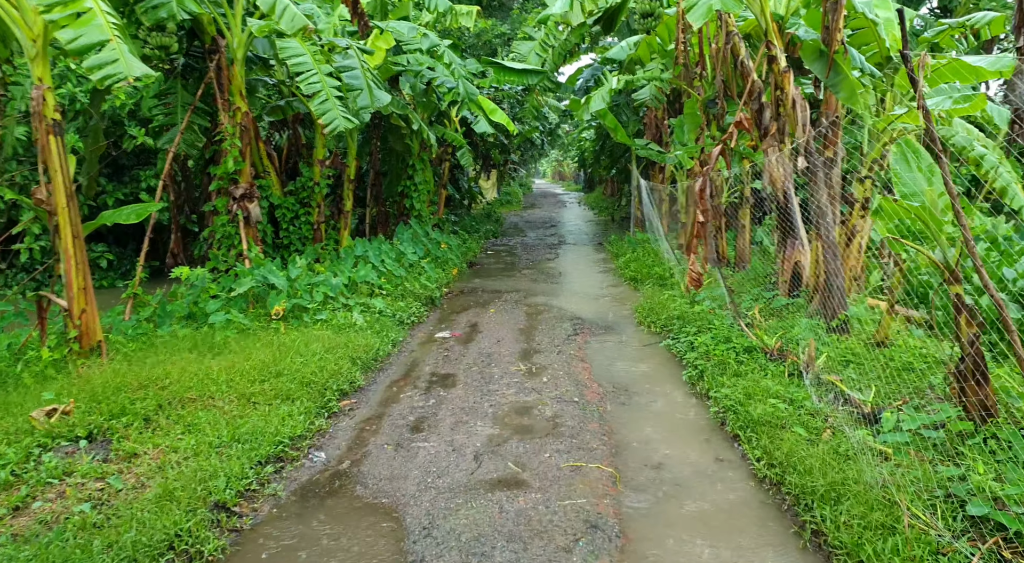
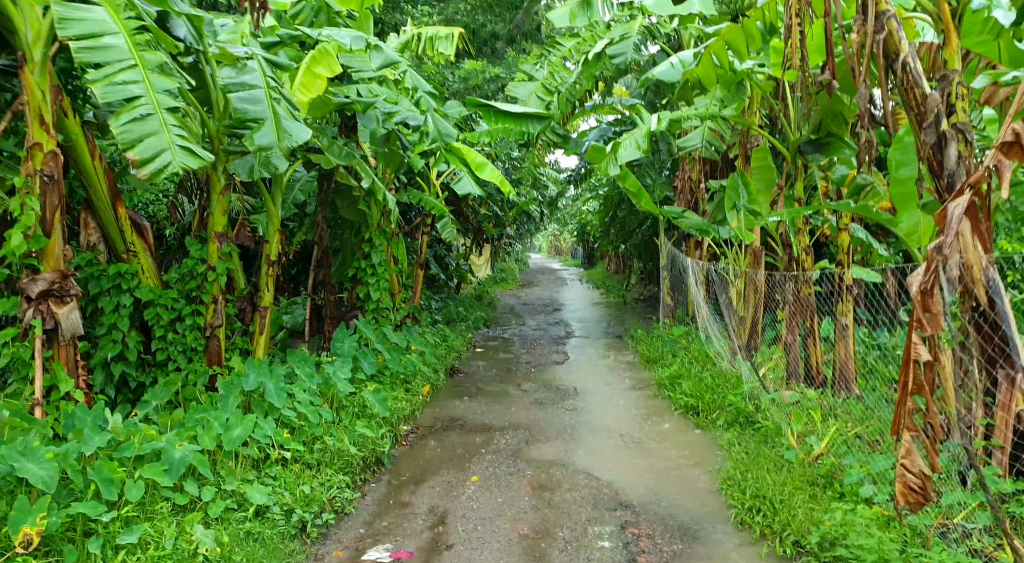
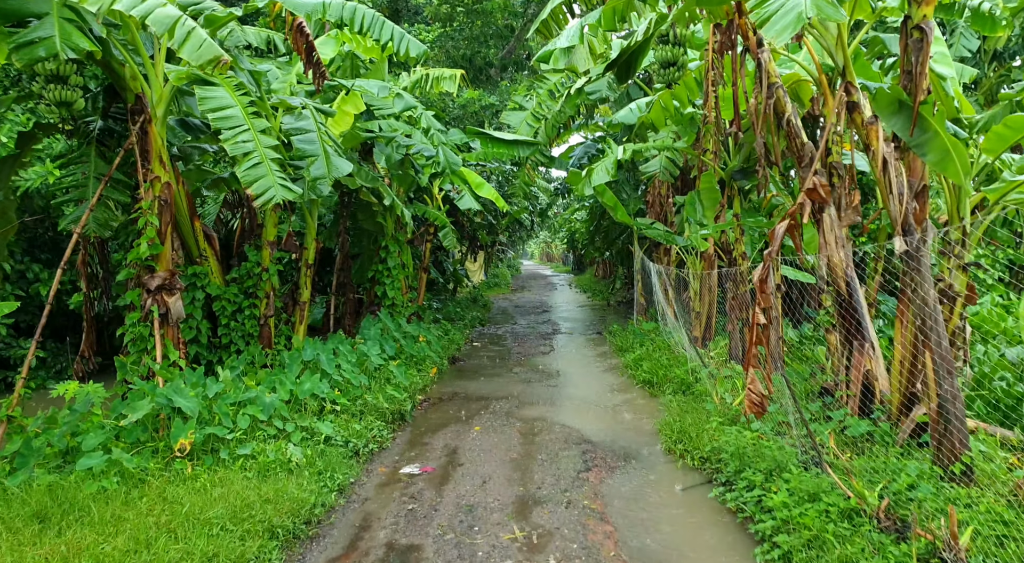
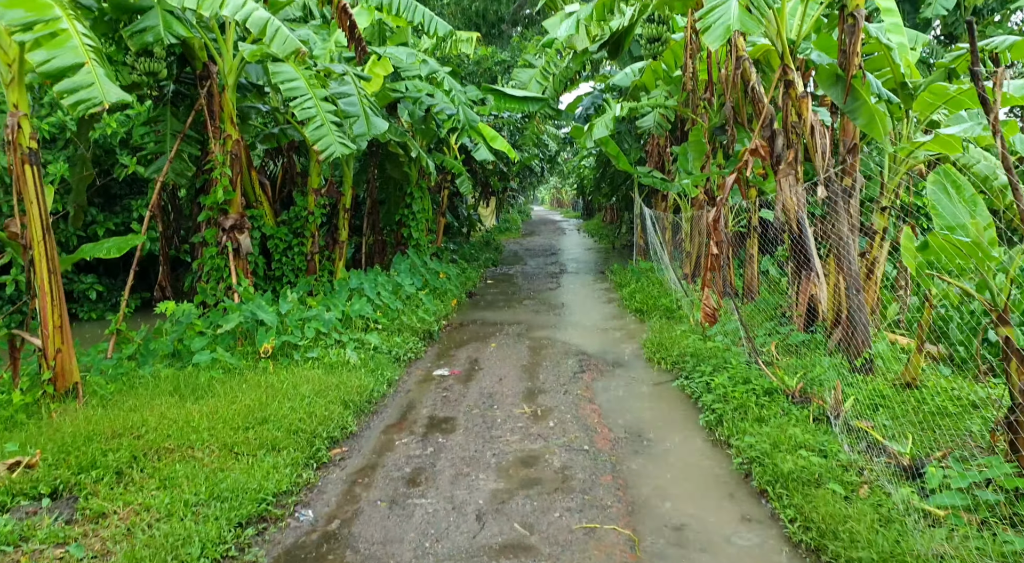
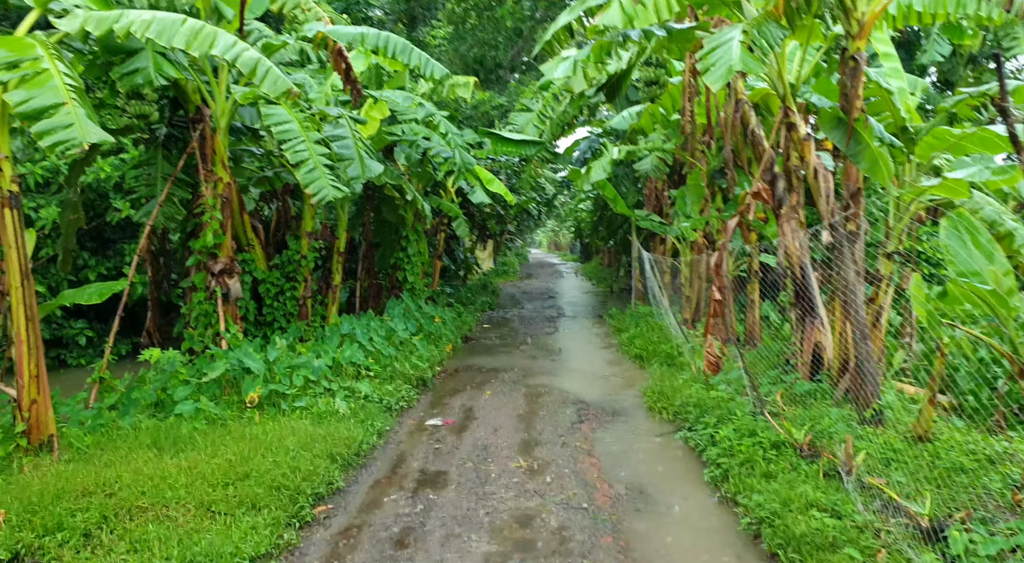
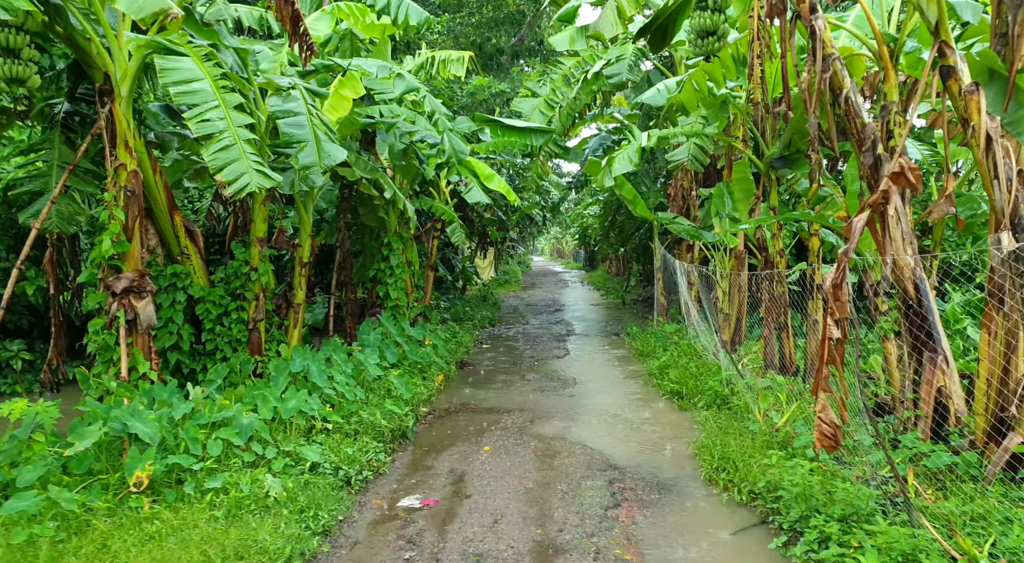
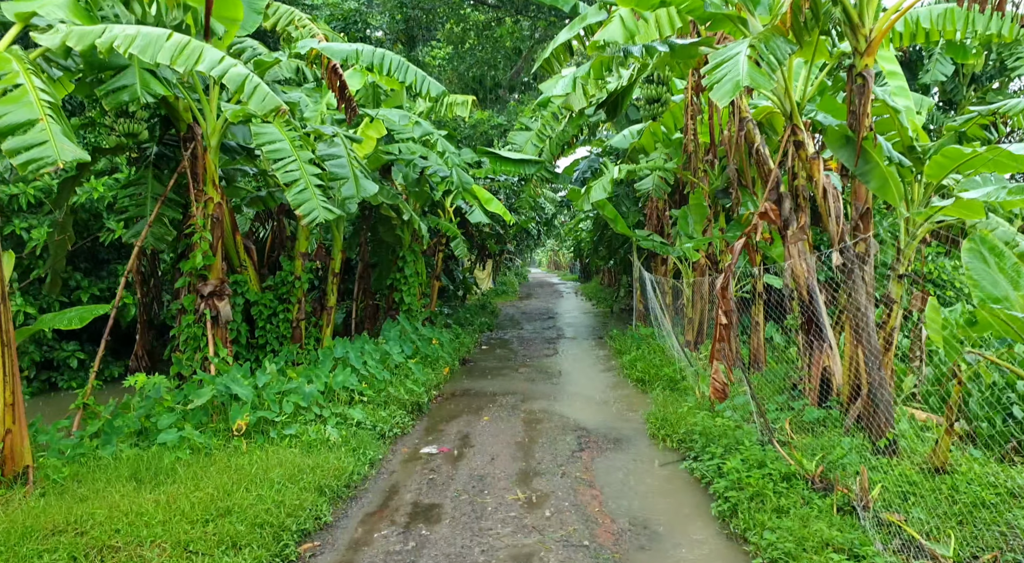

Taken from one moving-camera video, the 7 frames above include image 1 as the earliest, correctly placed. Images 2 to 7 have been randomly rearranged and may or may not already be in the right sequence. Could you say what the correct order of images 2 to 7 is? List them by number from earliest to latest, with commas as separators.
4, 5, 7, 3, 6, 2
